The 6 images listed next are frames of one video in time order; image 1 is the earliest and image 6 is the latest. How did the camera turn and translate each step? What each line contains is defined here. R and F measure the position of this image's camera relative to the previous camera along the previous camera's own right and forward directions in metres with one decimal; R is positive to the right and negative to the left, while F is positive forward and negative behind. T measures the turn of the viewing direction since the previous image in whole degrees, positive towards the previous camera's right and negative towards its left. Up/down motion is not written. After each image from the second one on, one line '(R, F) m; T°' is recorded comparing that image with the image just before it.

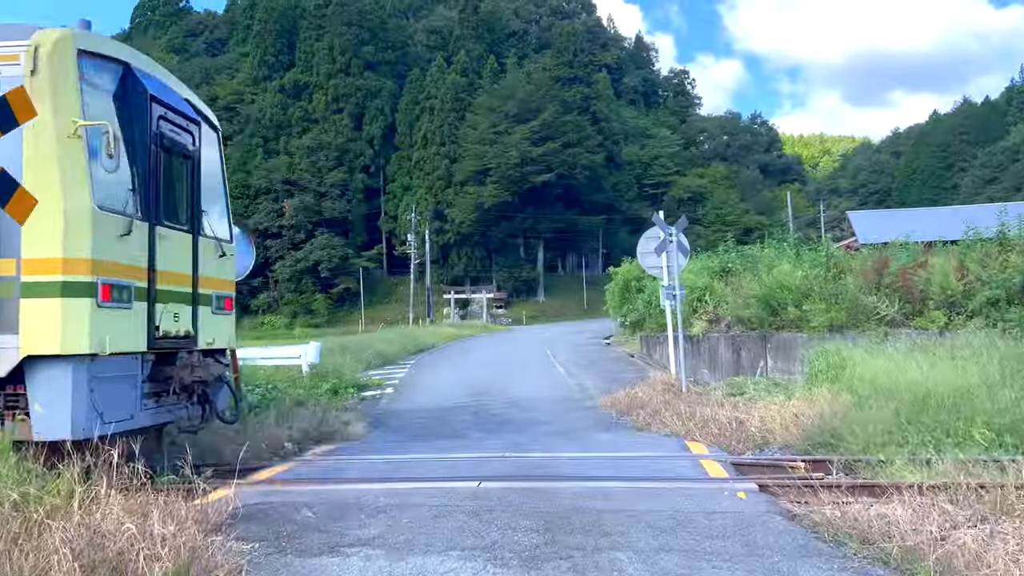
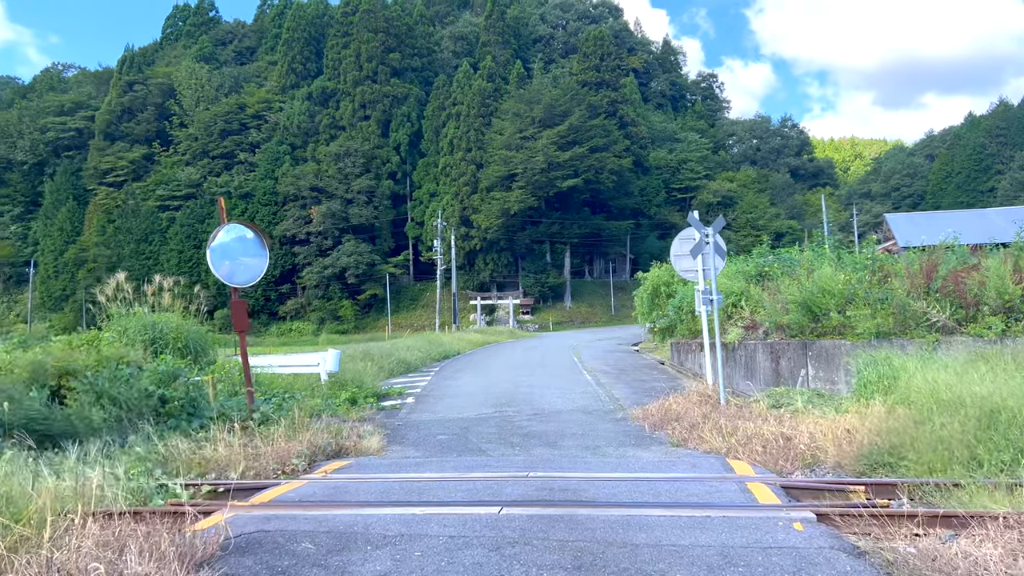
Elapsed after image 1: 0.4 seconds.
(0.0, +0.5) m; -2°
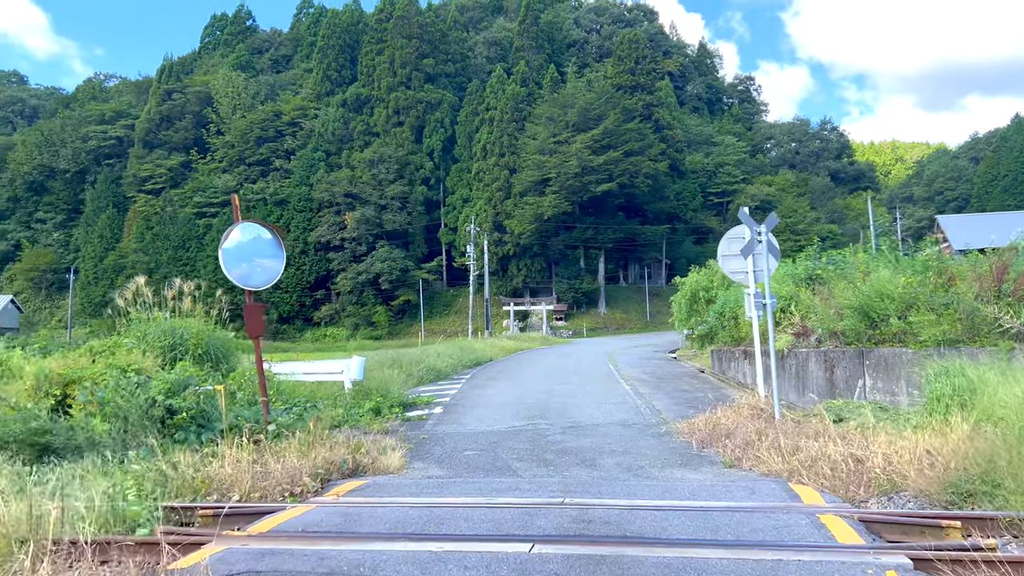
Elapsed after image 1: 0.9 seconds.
(0.0, +0.7) m; -3°
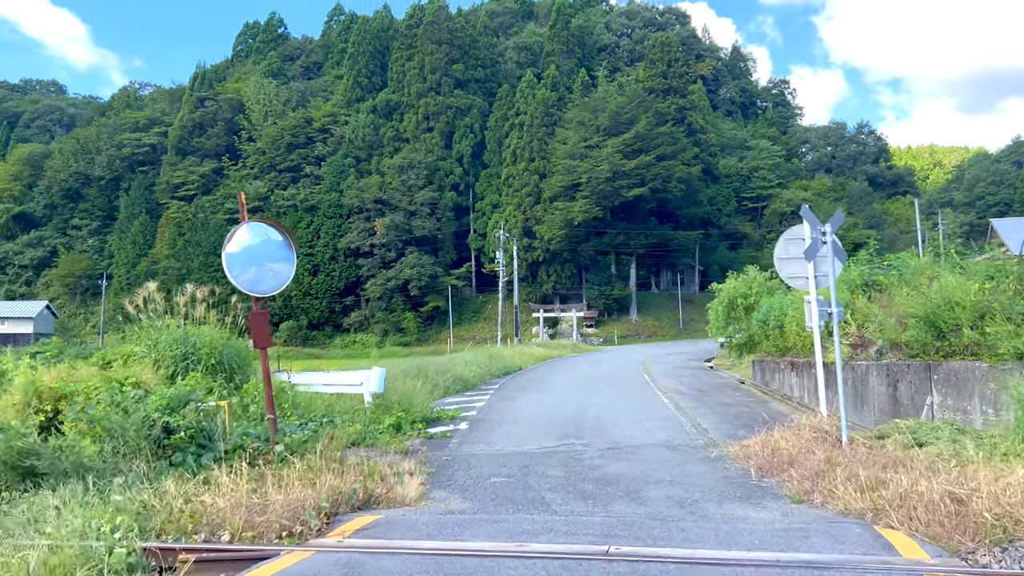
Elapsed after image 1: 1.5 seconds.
(0.0, +0.8) m; -2°
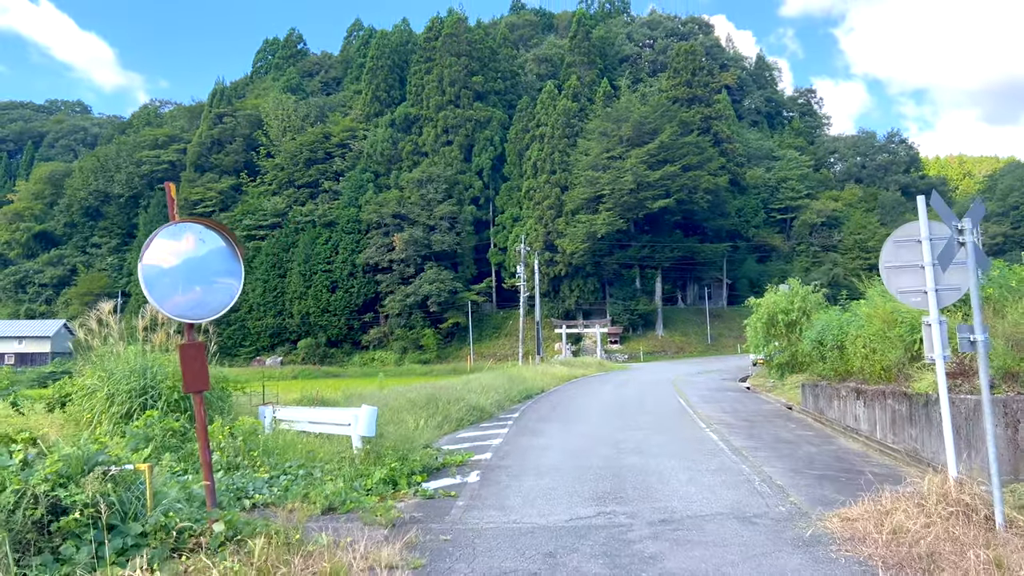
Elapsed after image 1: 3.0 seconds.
(0.0, +1.9) m; -2°
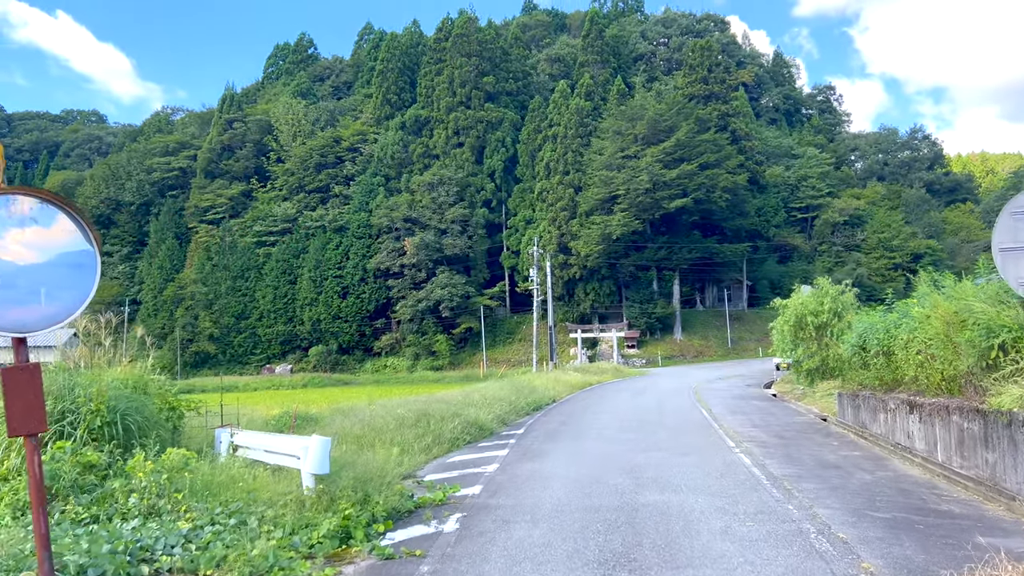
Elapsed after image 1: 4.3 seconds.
(+0.3, +1.6) m; -1°
